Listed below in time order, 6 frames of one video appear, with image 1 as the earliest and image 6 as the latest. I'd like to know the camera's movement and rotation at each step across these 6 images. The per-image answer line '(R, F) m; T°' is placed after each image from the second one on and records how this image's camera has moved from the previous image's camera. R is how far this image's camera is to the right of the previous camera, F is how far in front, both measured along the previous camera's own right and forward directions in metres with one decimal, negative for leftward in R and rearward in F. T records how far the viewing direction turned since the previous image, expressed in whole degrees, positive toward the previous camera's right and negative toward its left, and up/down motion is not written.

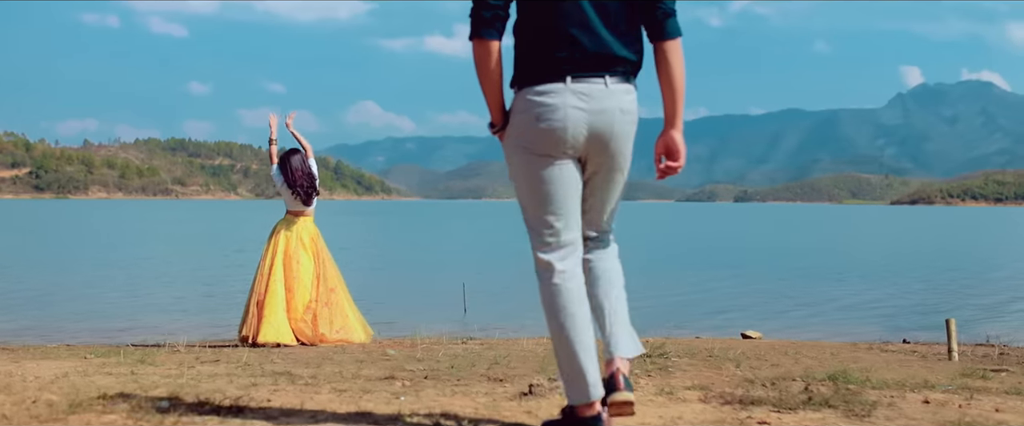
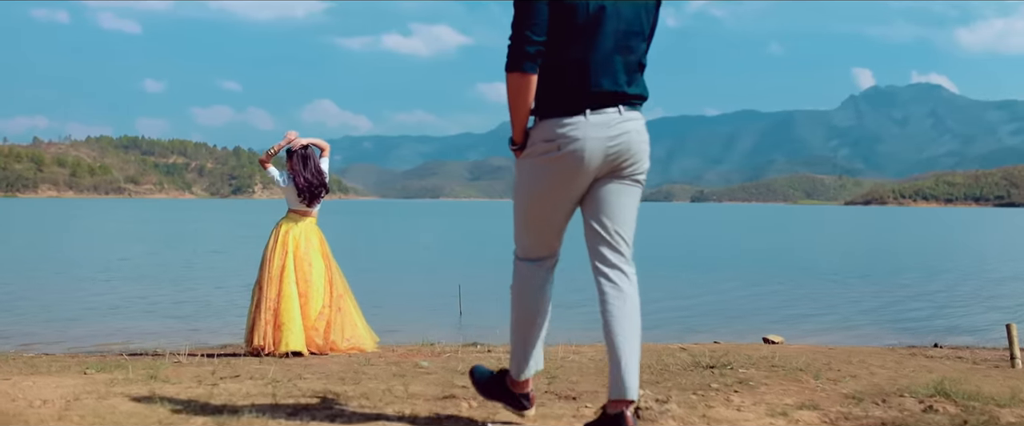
(-0.6, +0.7) m; +2°
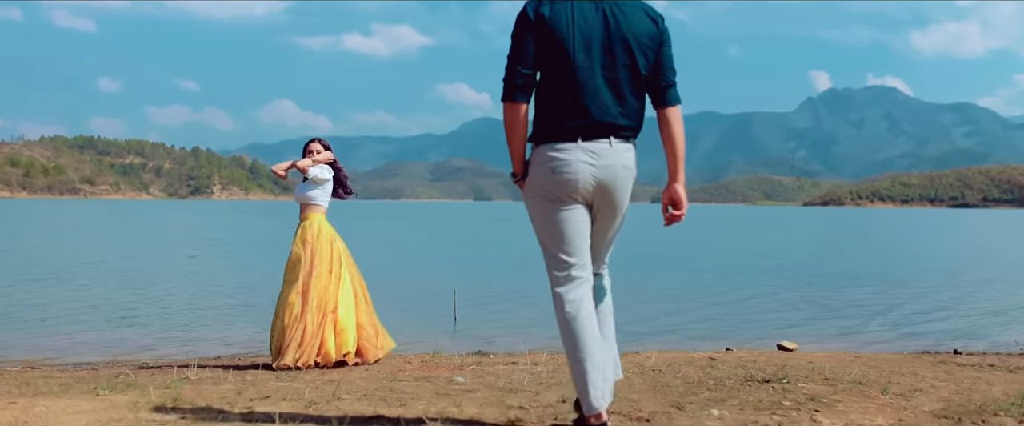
(-0.5, +0.4) m; +2°
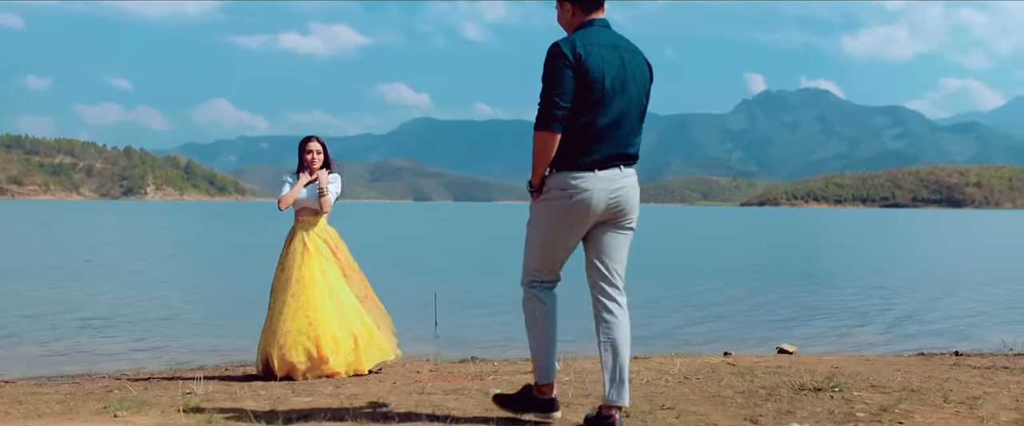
(-0.6, +0.4) m; +3°
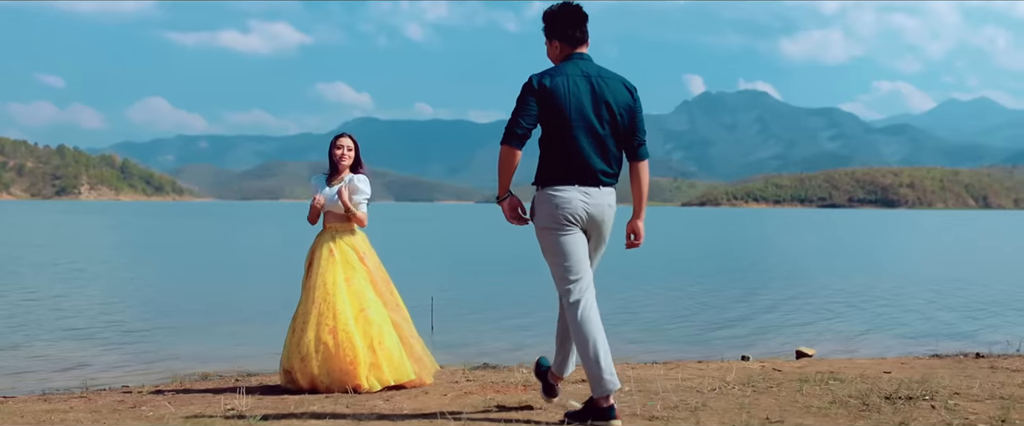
(-0.7, +0.4) m; +3°
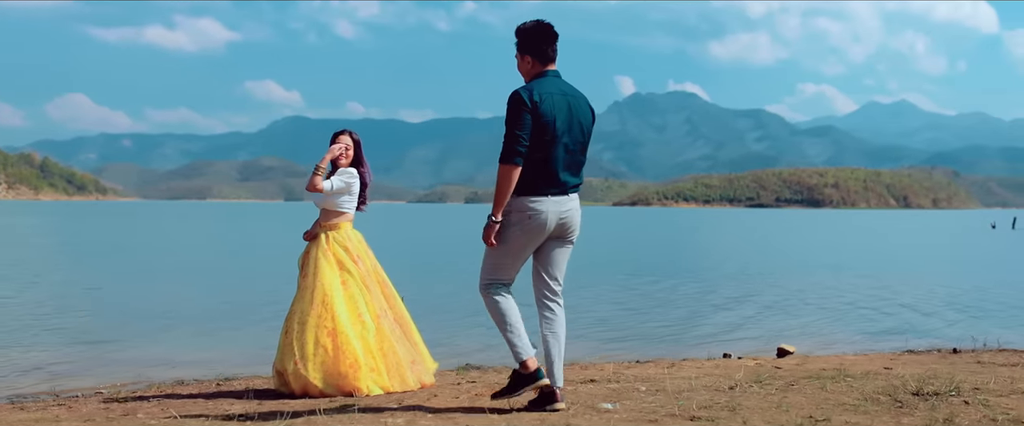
(-0.5, +0.2) m; +4°
